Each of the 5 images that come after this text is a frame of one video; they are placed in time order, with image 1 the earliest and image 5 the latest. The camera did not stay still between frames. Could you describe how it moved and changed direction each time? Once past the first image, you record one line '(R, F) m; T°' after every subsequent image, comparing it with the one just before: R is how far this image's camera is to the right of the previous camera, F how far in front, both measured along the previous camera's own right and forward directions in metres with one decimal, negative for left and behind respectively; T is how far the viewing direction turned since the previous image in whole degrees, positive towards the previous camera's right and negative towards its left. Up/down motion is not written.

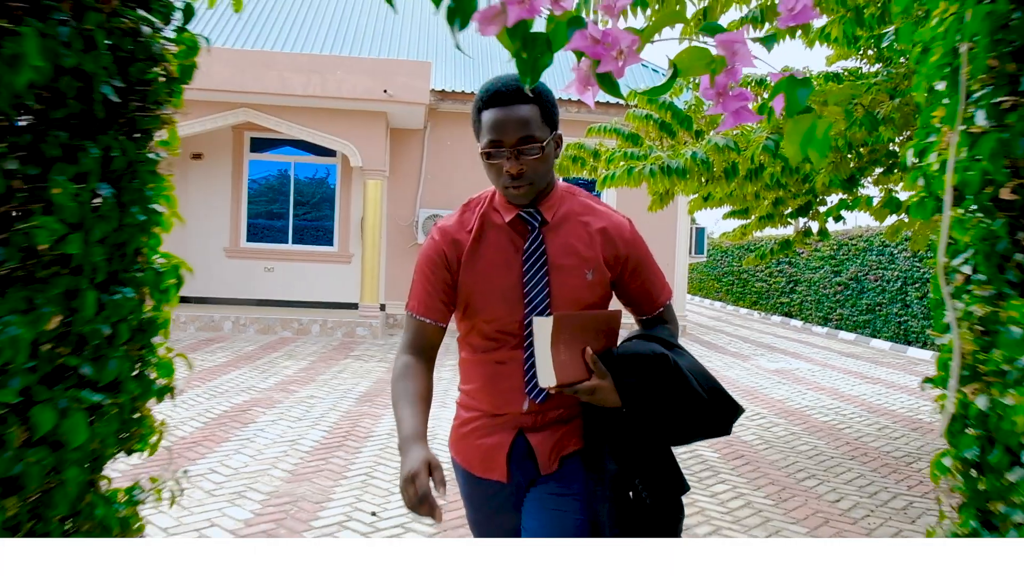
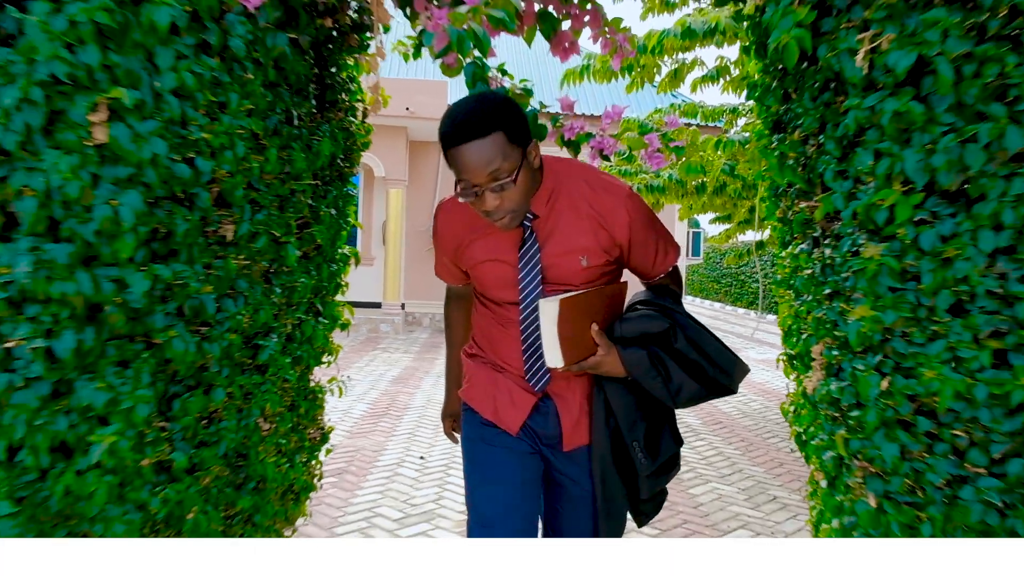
(-0.1, -1.1) m; 0°
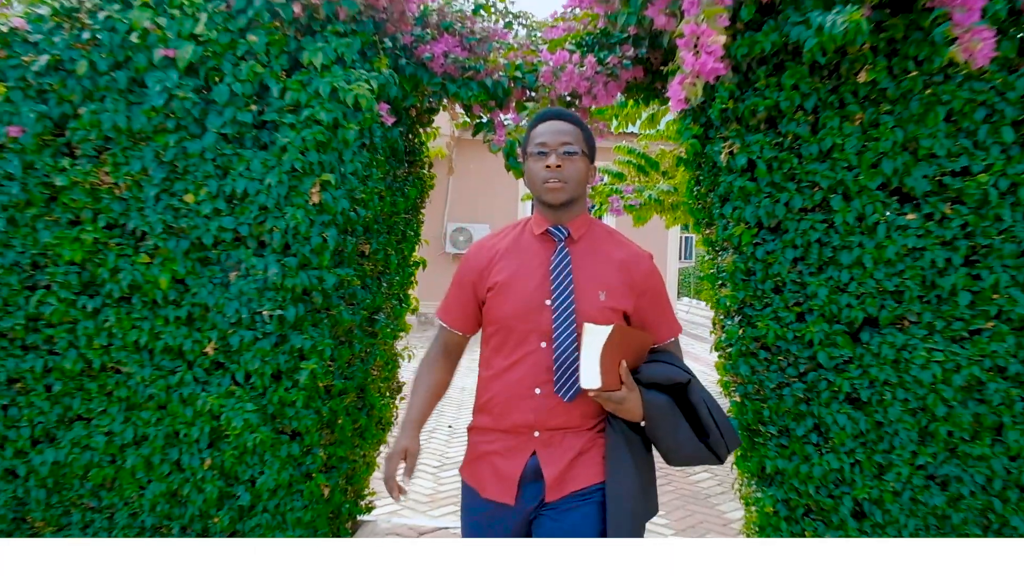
(-0.1, -1.1) m; 0°
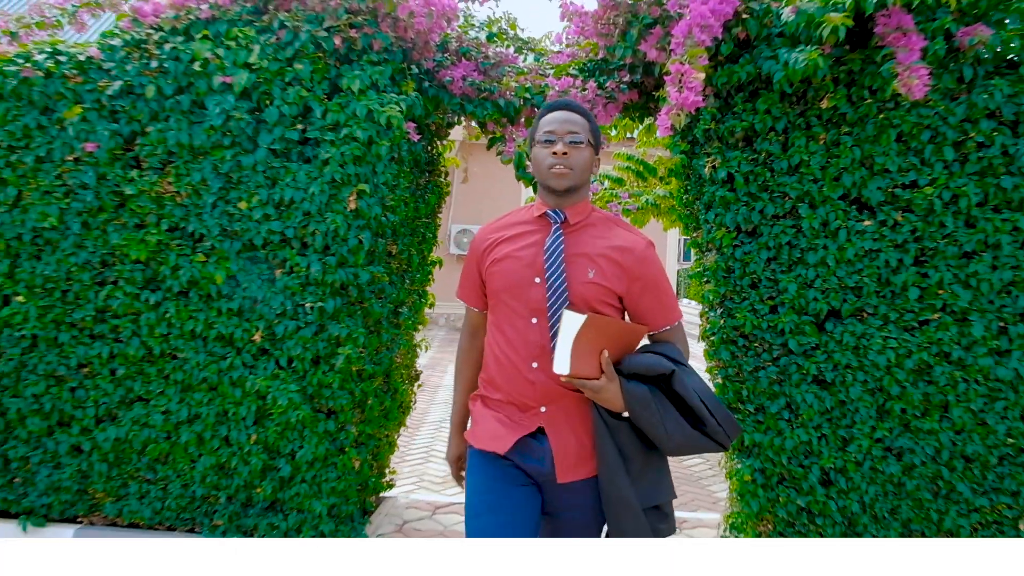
(0.0, -0.4) m; 0°
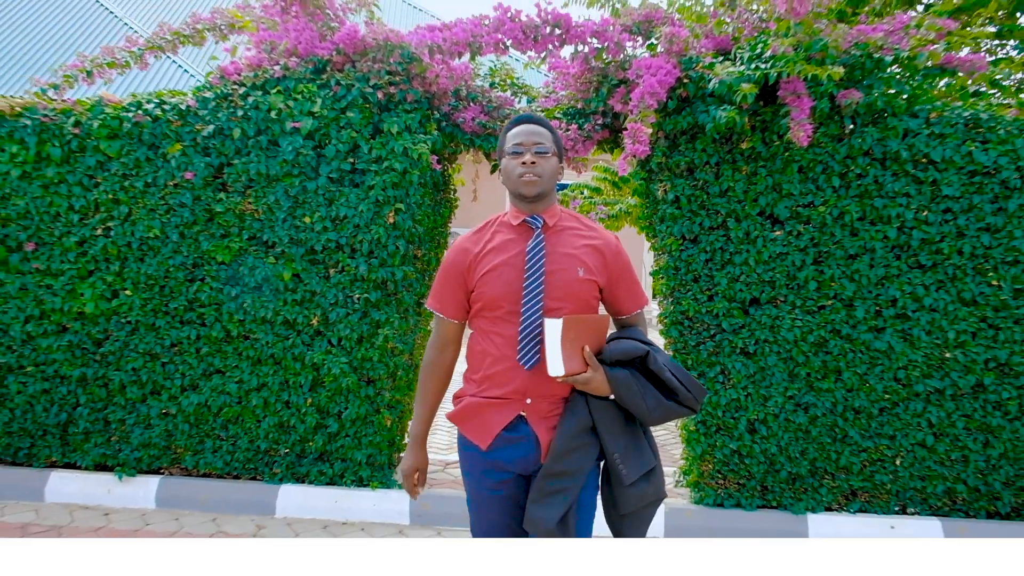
(-0.1, -0.9) m; +1°
